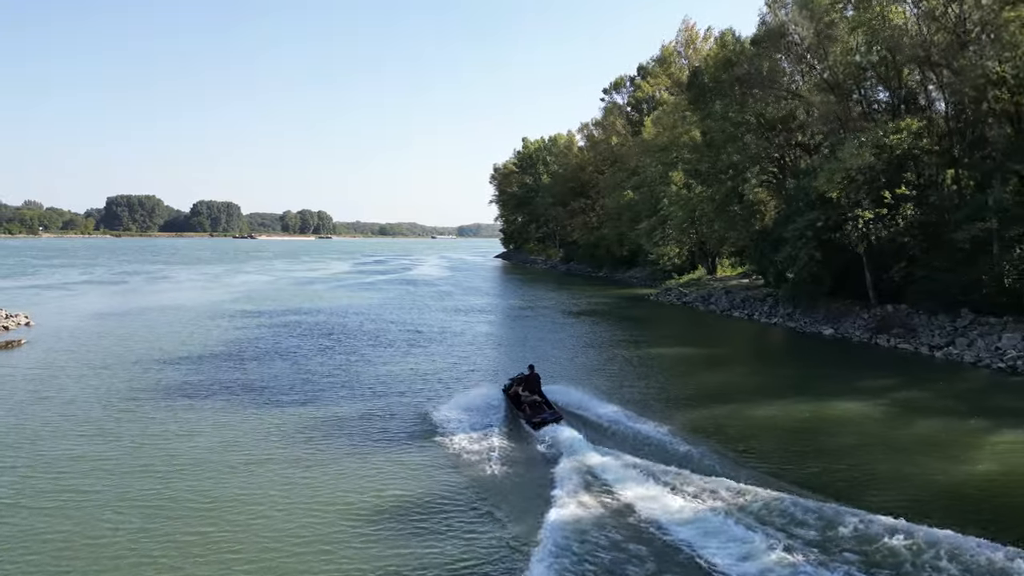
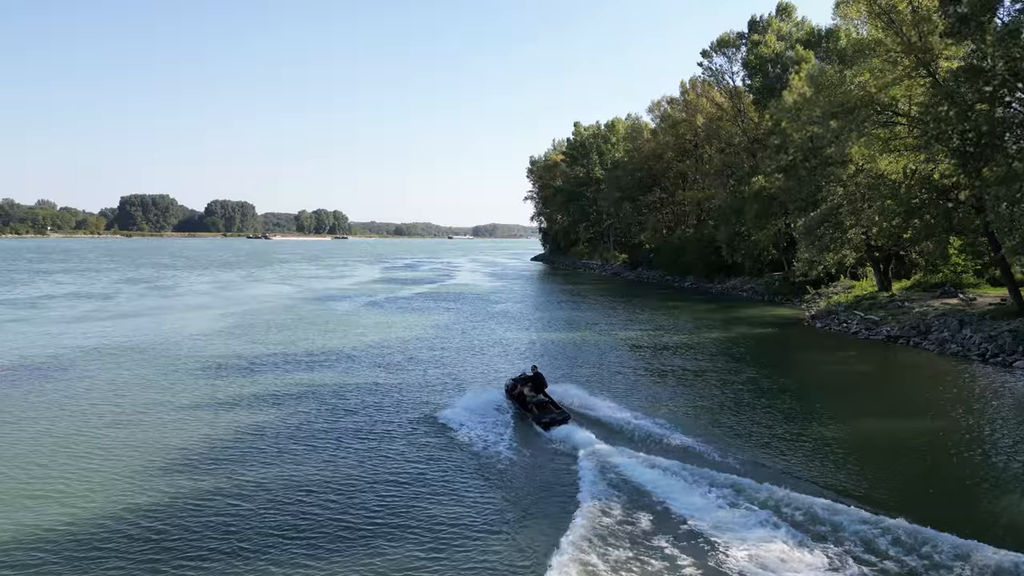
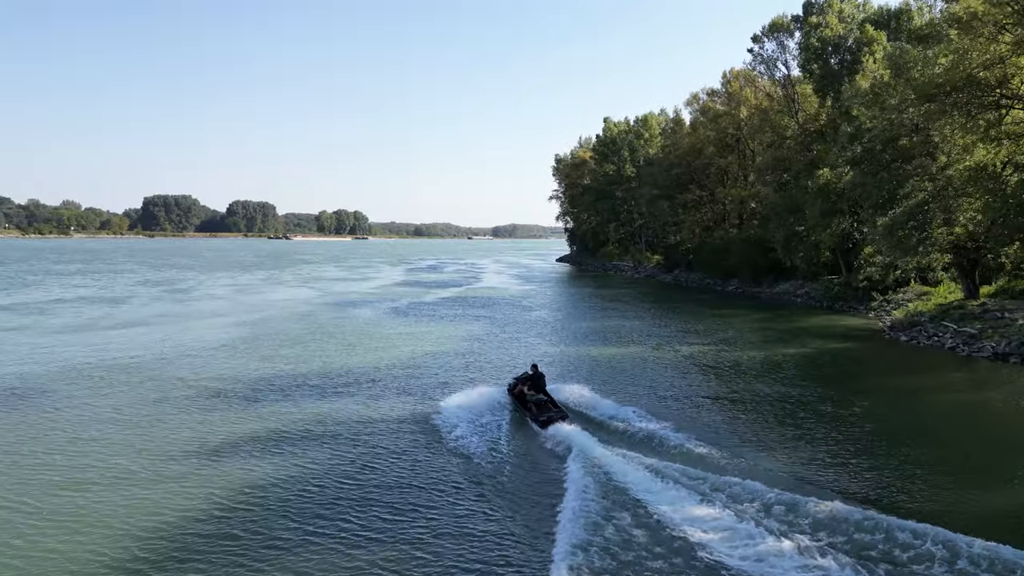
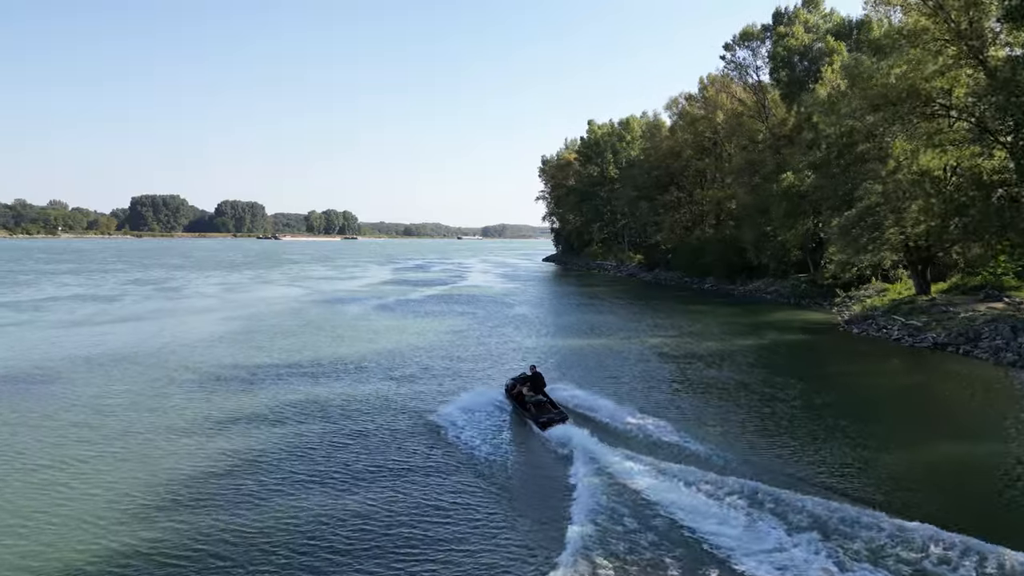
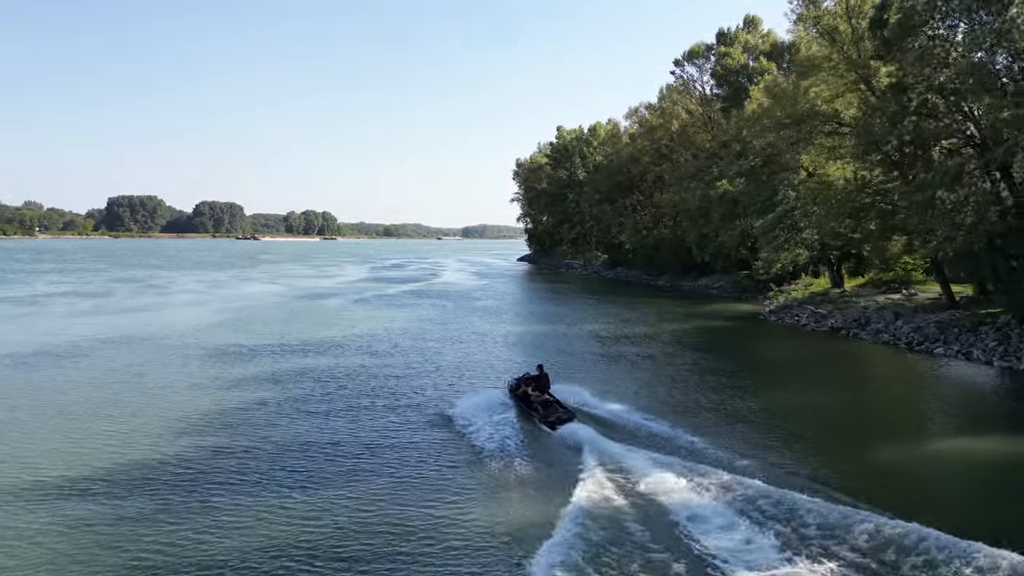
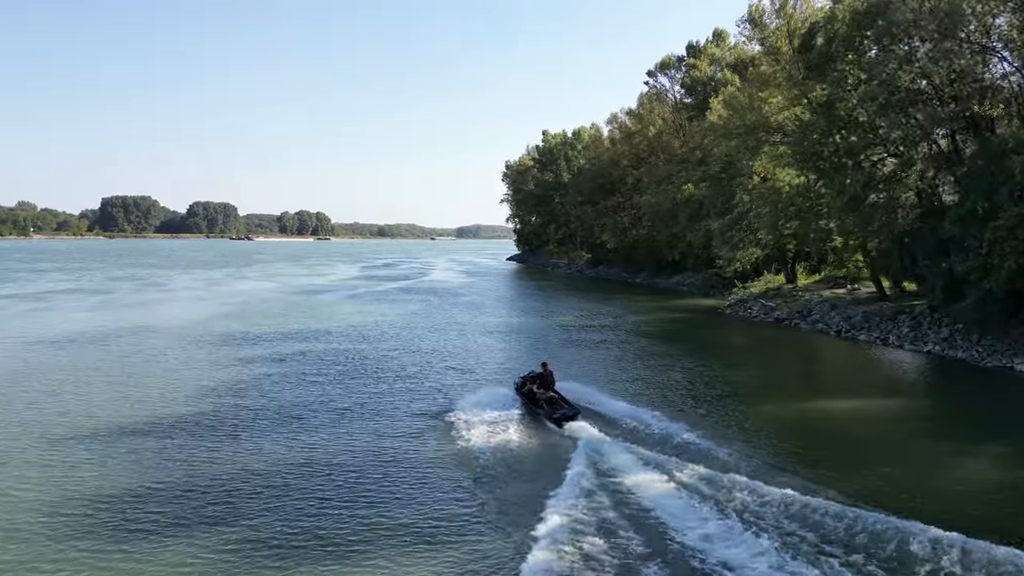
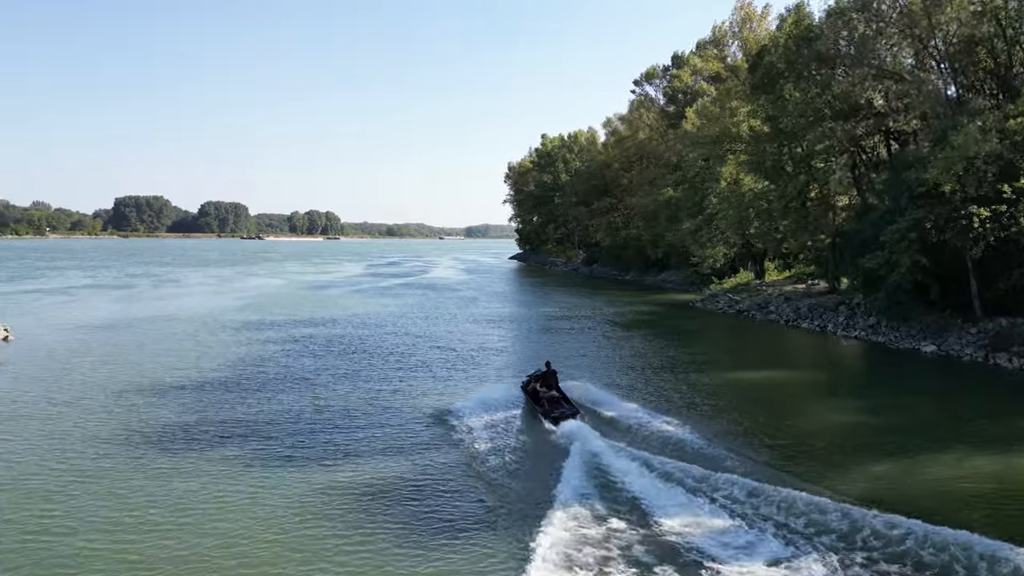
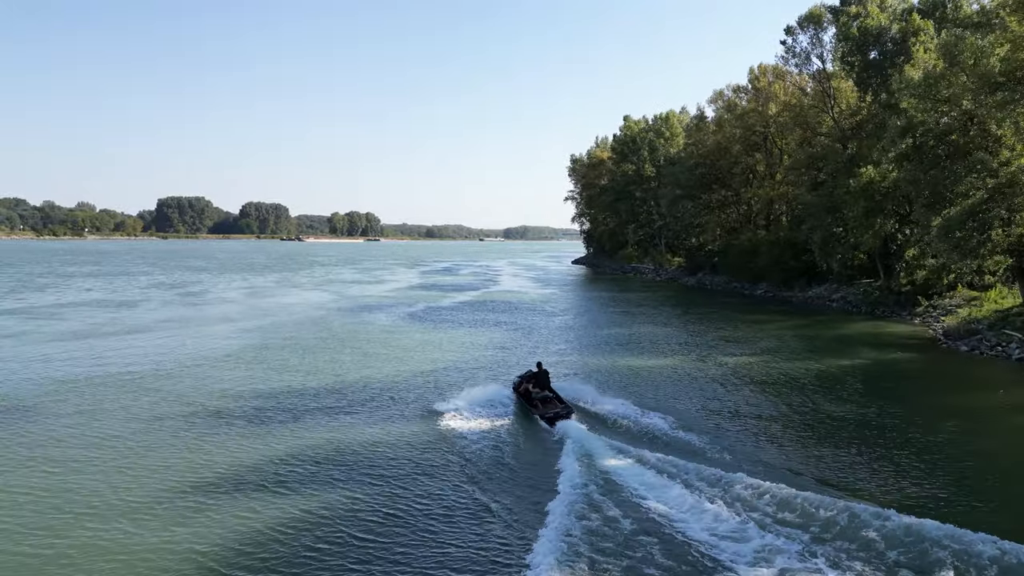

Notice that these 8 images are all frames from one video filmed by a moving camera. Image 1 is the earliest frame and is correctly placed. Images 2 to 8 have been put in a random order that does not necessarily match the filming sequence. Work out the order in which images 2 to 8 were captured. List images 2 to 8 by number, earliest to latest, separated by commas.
7, 6, 5, 2, 4, 3, 8
